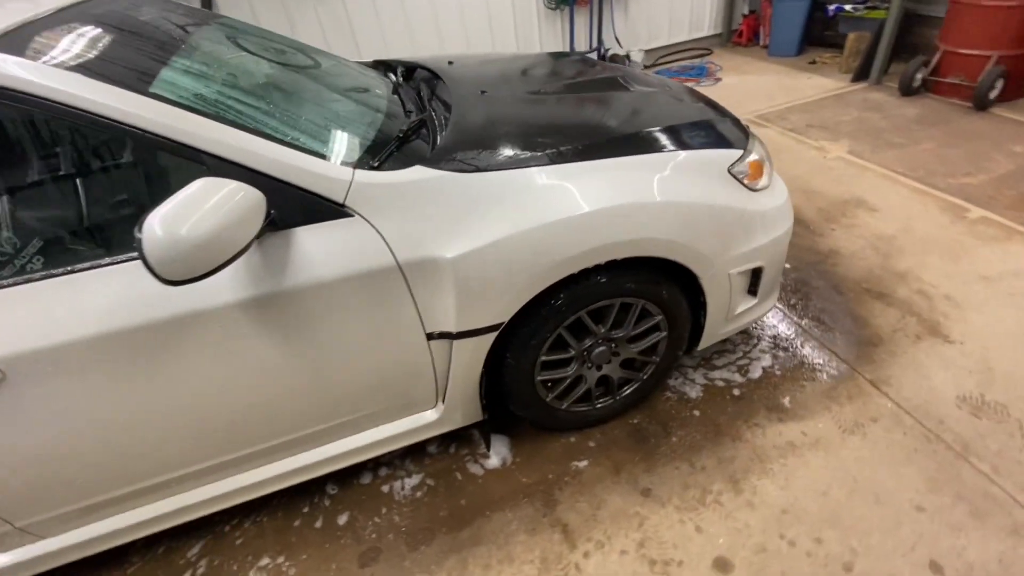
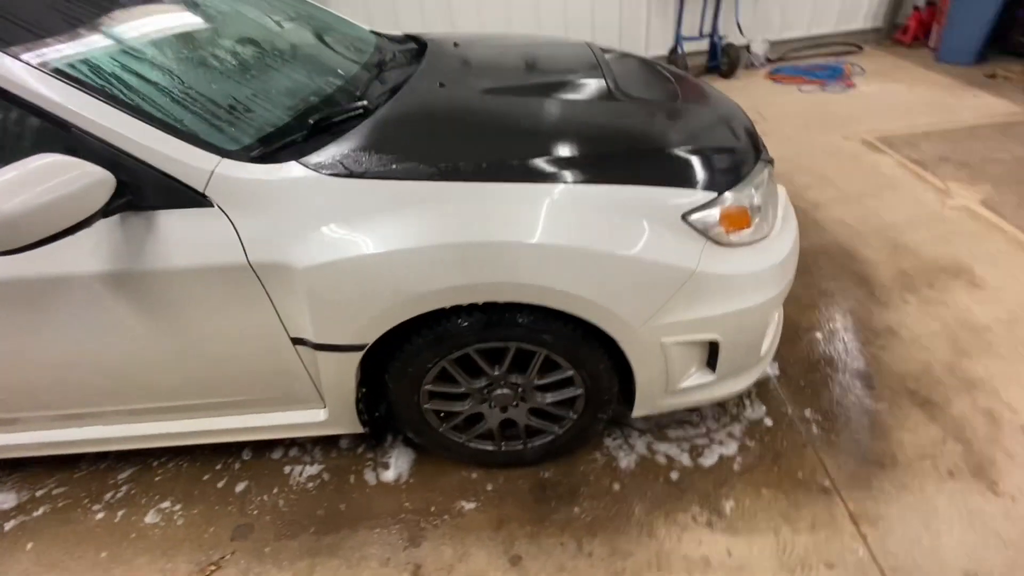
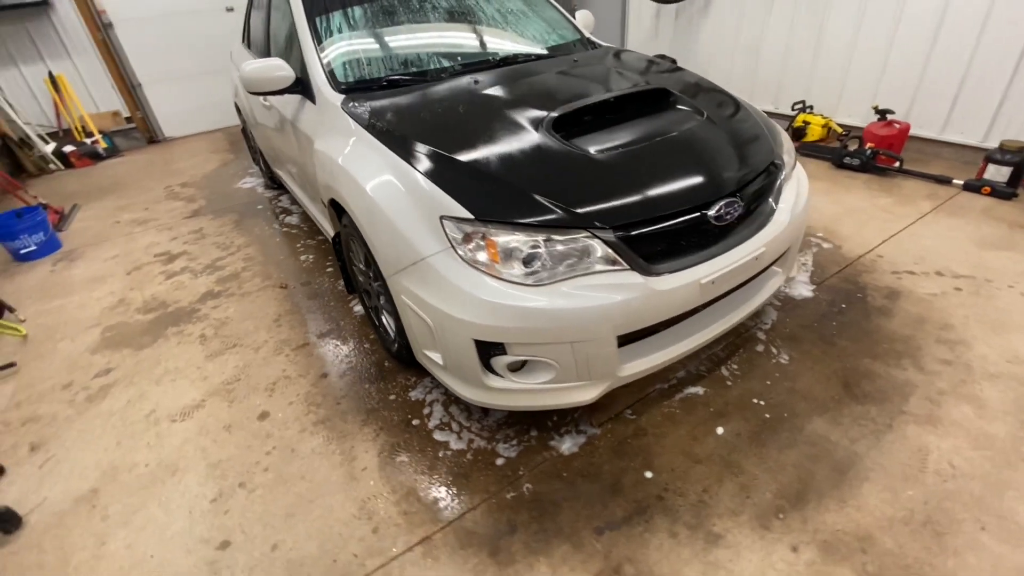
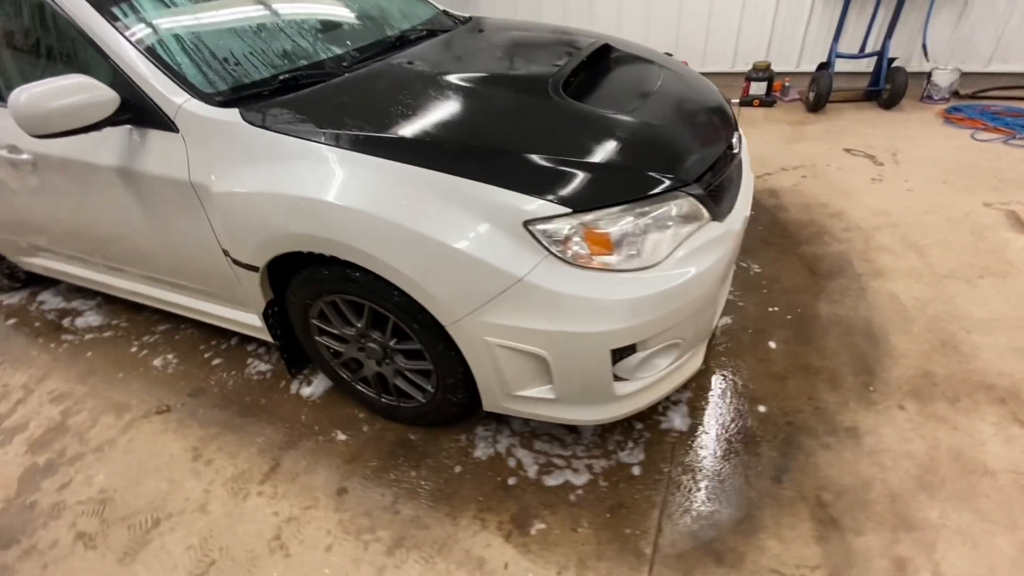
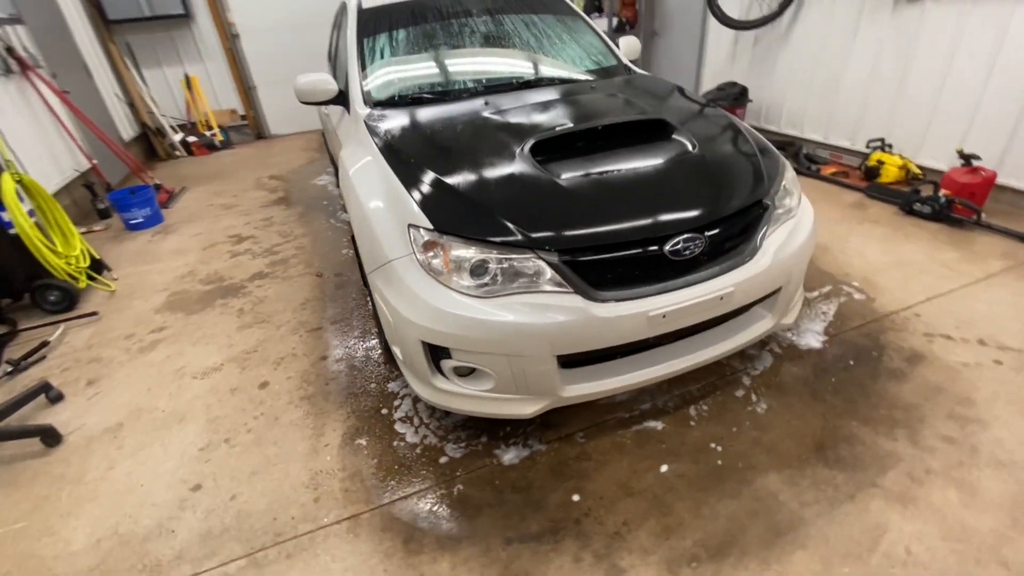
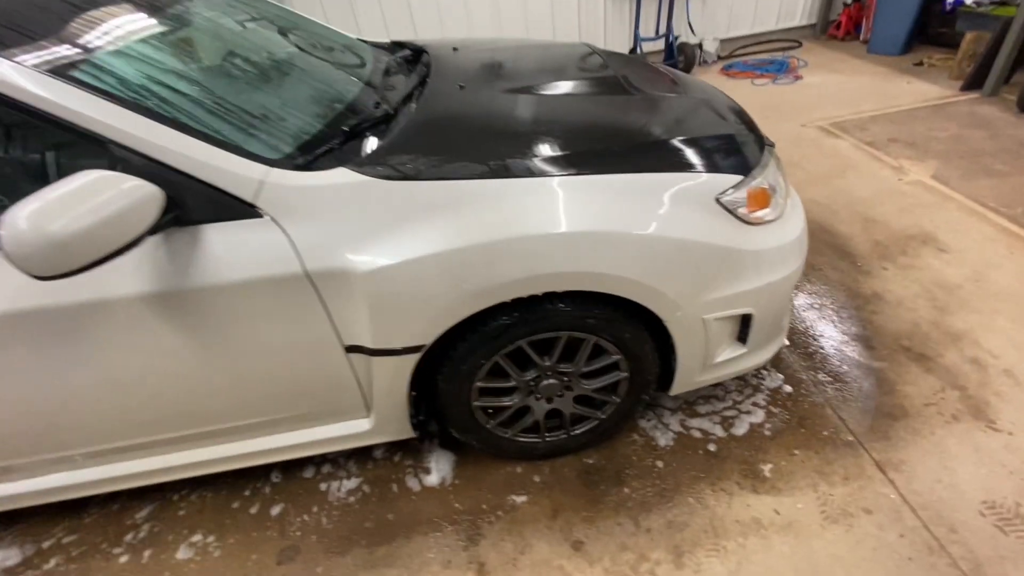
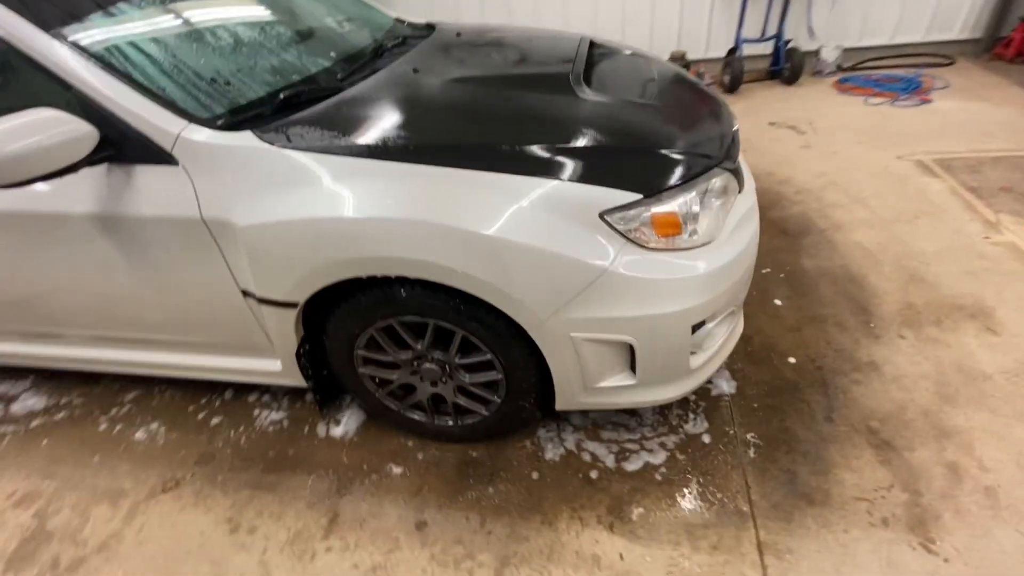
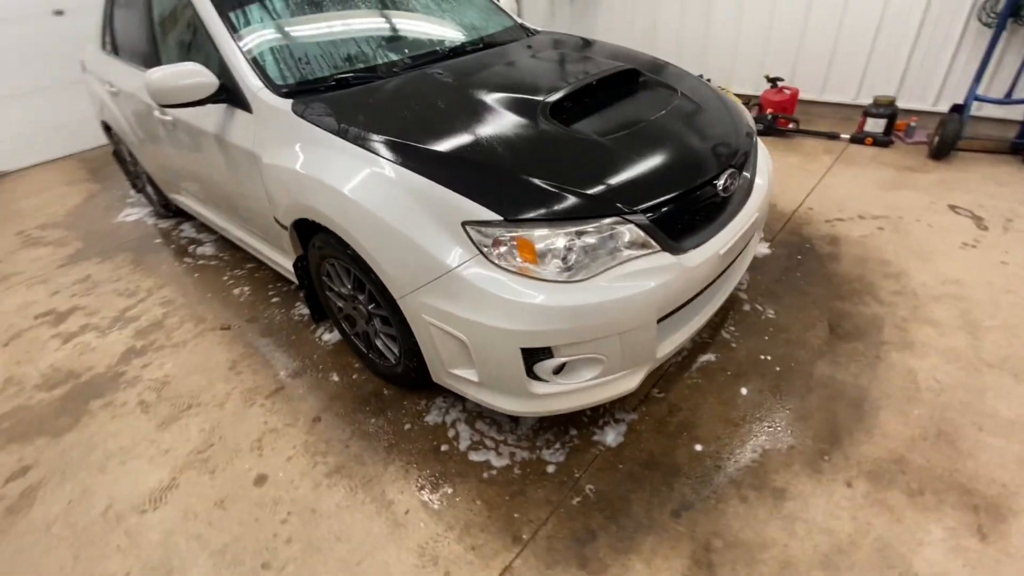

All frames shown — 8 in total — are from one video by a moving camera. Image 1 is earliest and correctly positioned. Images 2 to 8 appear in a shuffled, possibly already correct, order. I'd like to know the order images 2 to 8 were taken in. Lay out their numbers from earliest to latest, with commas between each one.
6, 2, 7, 4, 8, 3, 5
